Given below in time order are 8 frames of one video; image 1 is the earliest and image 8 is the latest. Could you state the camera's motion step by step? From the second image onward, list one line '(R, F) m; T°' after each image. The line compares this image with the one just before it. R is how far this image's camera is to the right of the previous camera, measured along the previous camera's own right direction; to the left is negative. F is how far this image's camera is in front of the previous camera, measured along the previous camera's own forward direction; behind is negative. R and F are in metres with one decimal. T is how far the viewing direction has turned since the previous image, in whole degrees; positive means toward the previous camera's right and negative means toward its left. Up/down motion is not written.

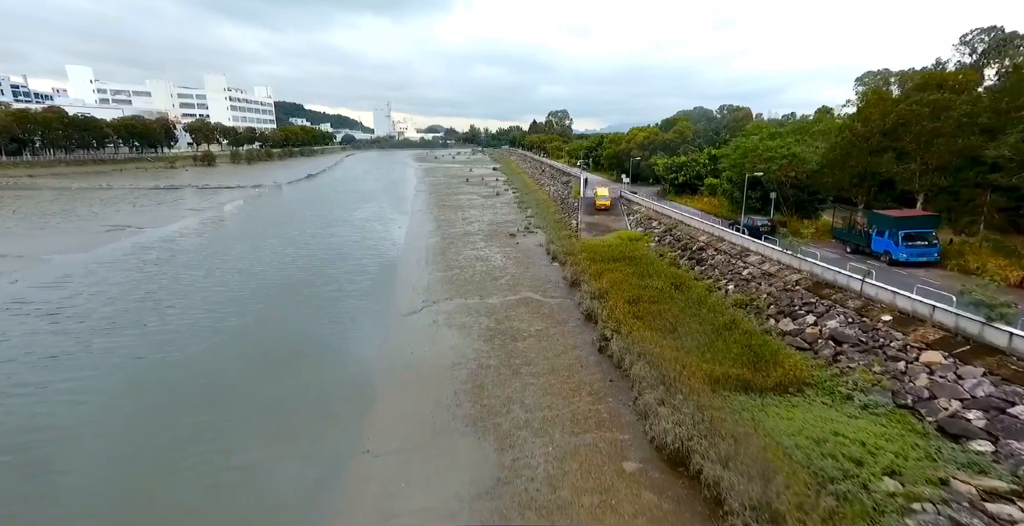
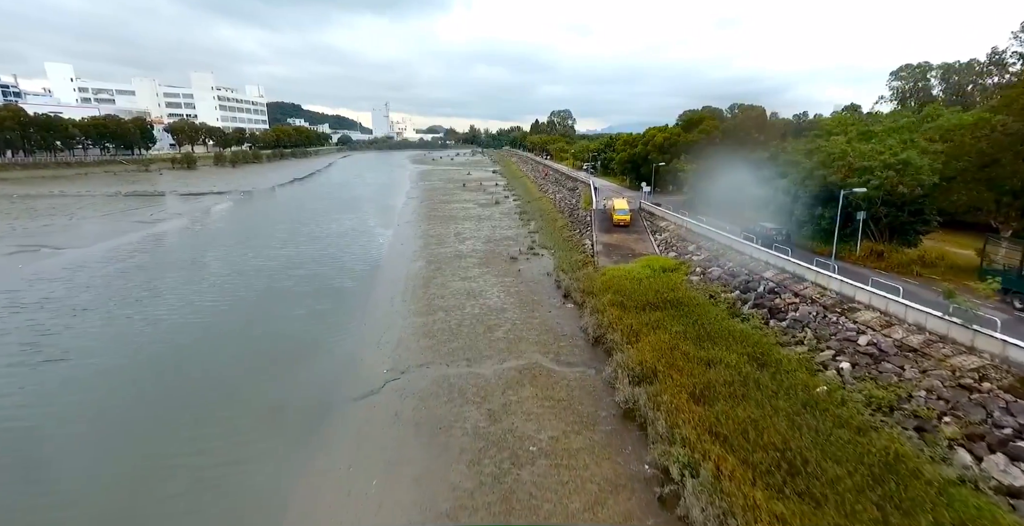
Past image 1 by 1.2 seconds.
(0.0, +5.6) m; 0°
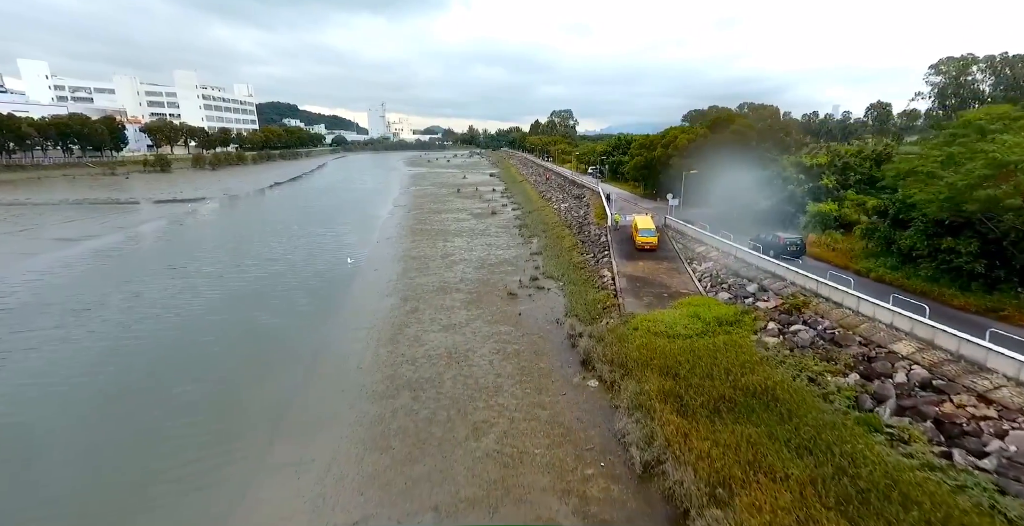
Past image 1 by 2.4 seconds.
(0.0, +5.8) m; 0°
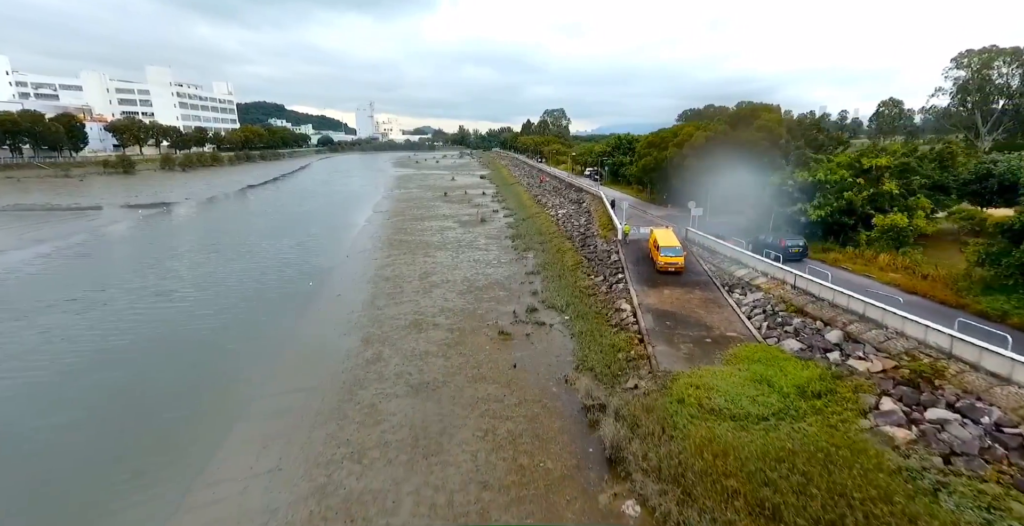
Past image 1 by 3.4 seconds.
(0.0, +4.7) m; +1°
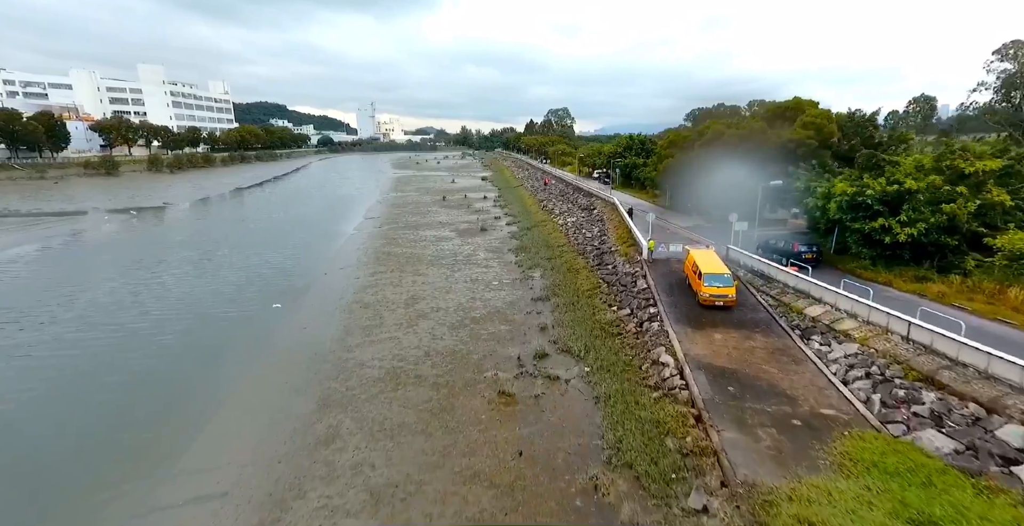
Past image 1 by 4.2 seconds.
(0.0, +4.2) m; 0°
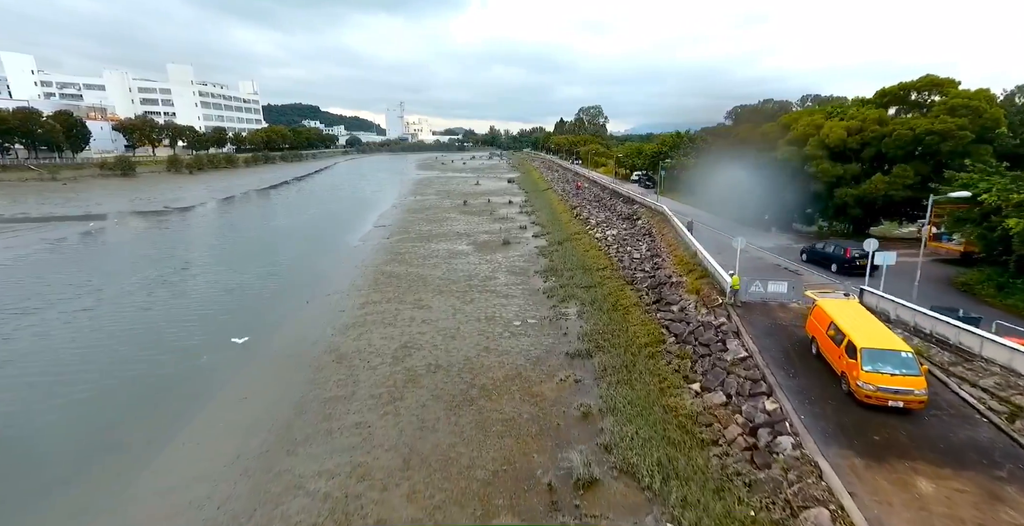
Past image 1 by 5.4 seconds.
(-0.1, +6.1) m; -3°
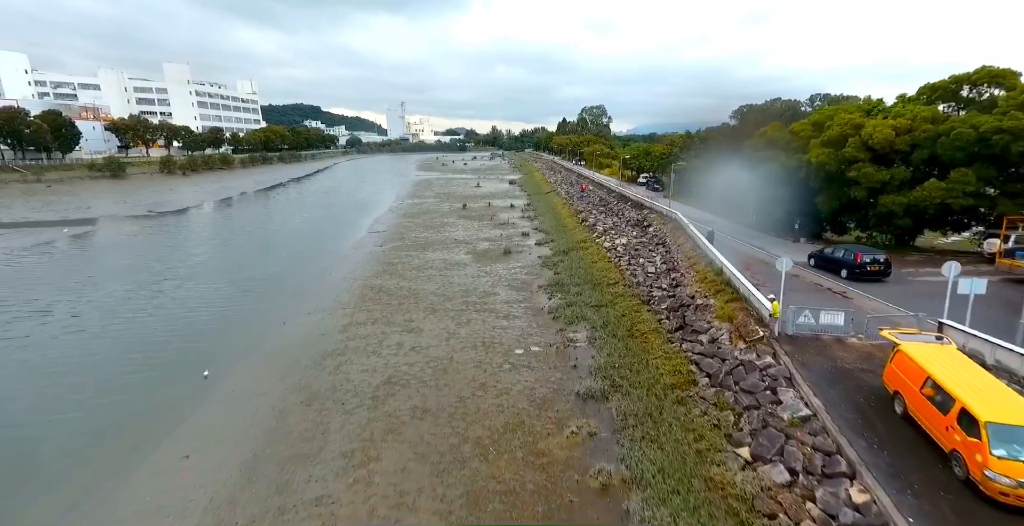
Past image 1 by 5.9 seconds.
(0.0, +2.5) m; 0°
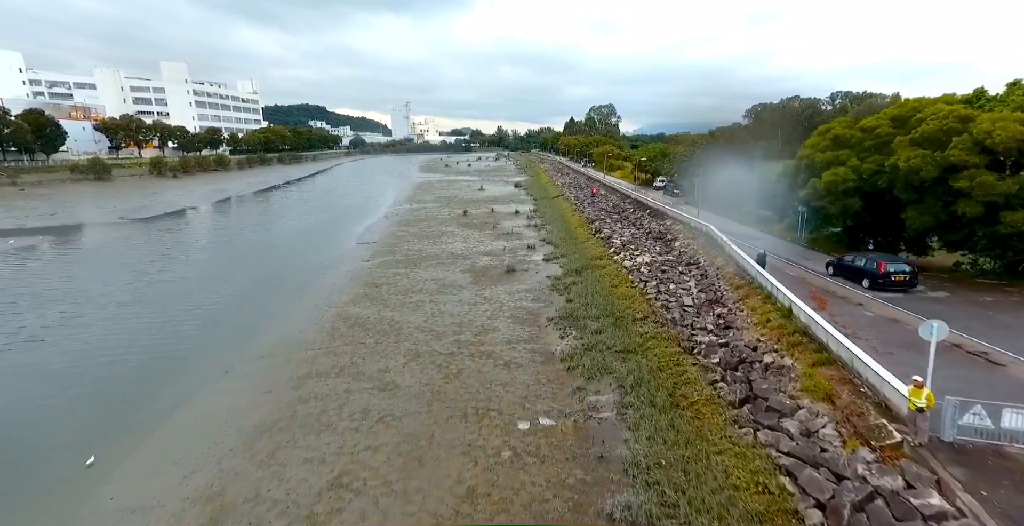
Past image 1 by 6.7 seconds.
(+0.1, +4.5) m; -1°
